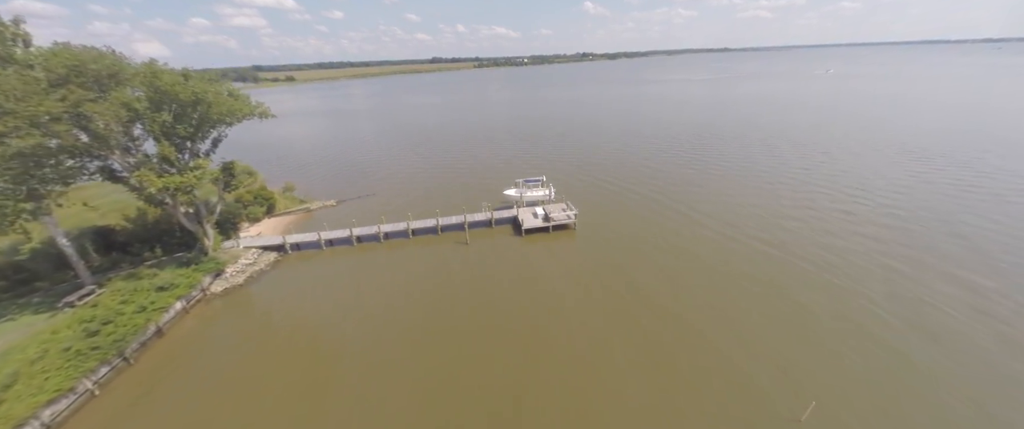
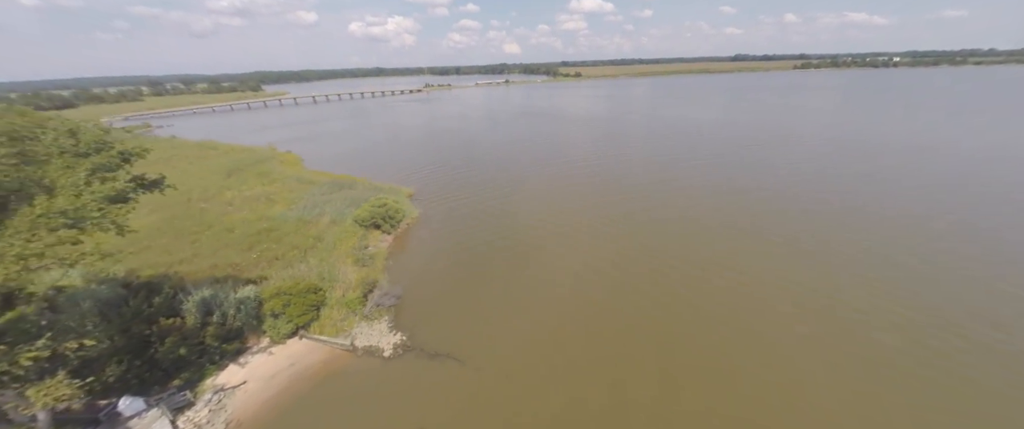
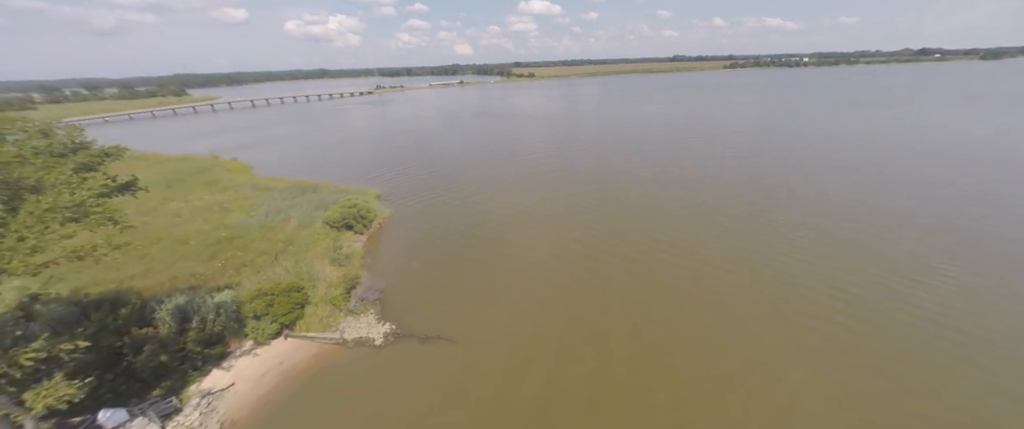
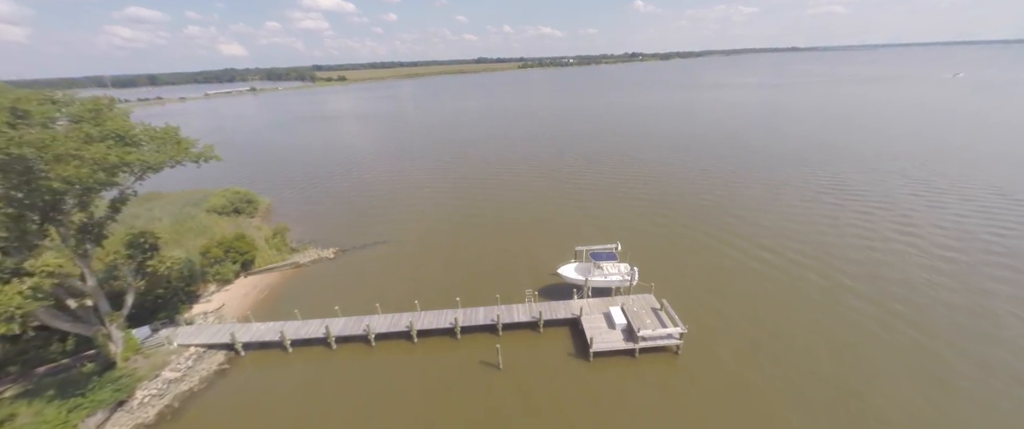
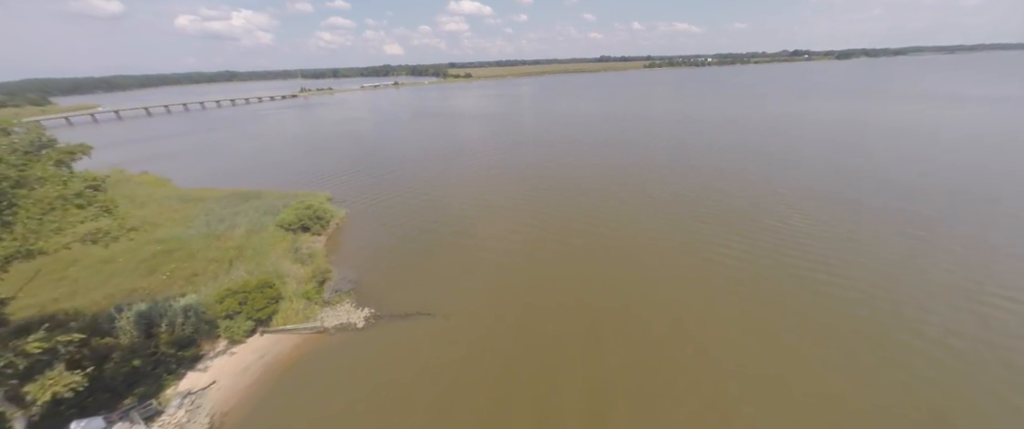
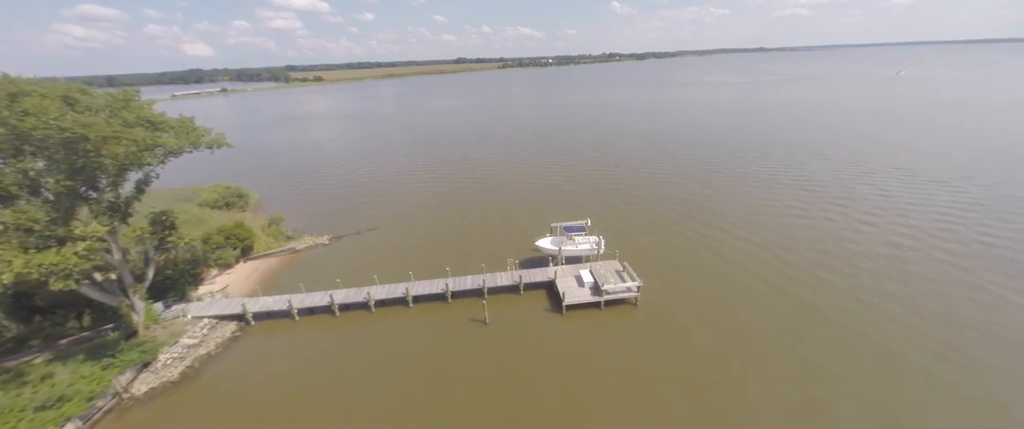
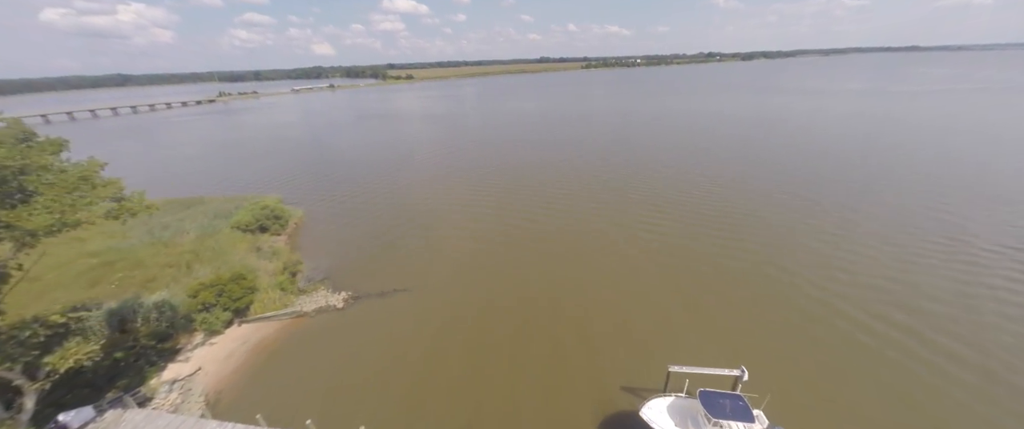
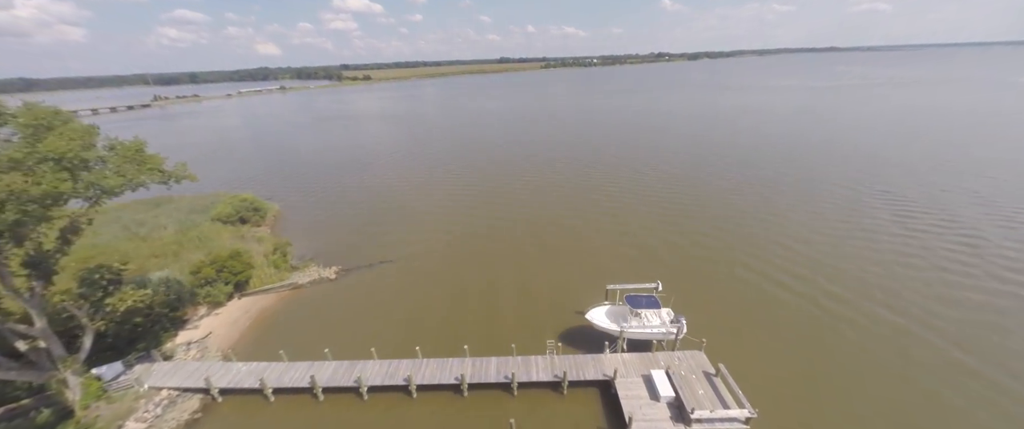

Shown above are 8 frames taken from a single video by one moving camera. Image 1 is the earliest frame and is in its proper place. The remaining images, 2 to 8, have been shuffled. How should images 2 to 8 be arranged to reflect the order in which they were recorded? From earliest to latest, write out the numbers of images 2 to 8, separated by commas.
6, 4, 8, 7, 5, 3, 2
